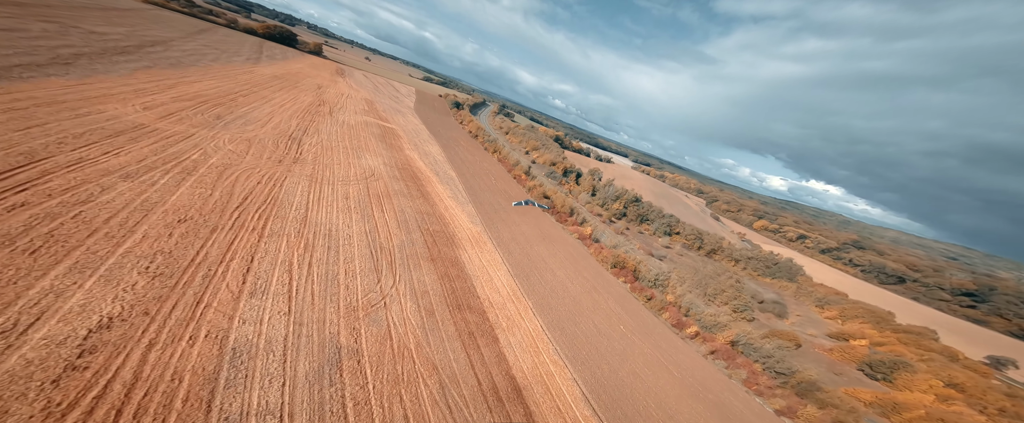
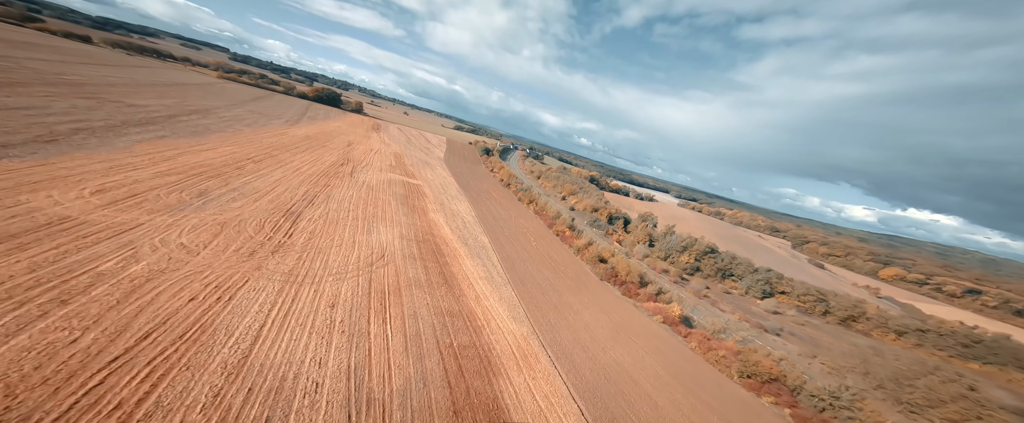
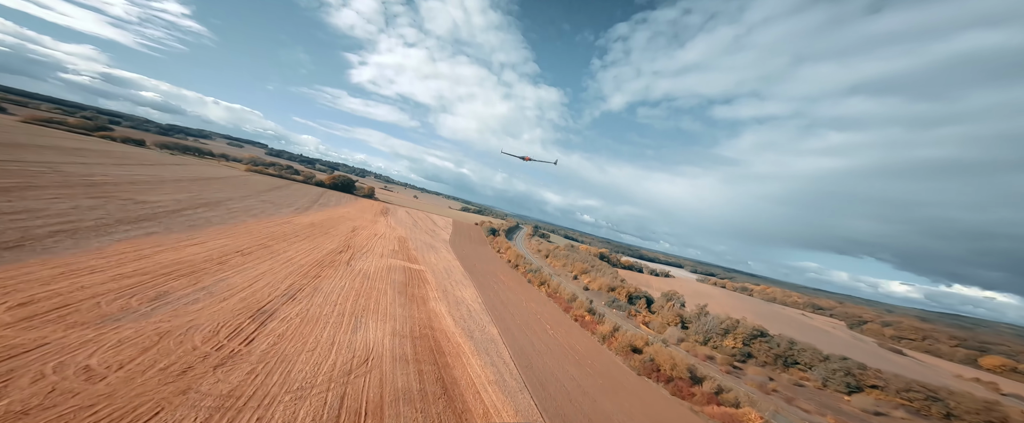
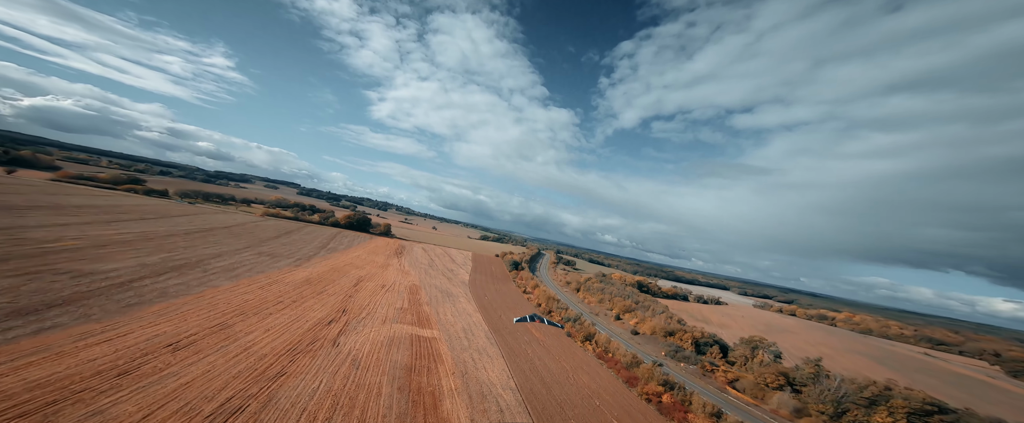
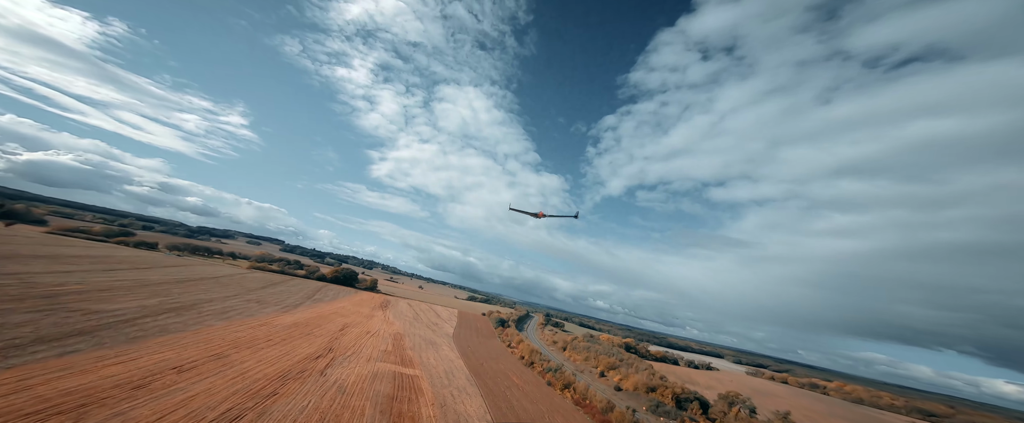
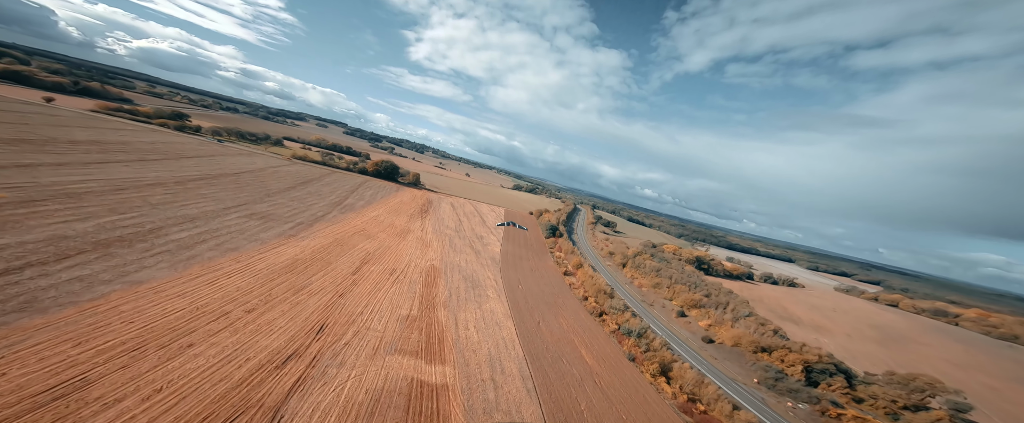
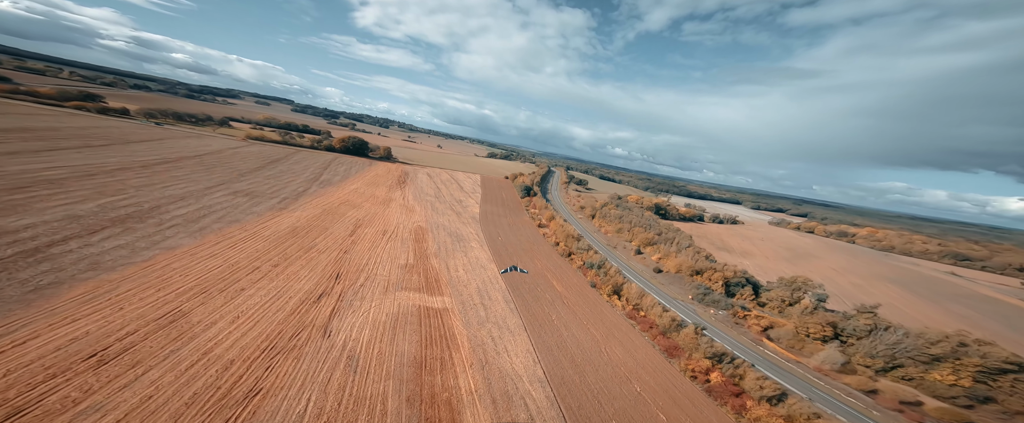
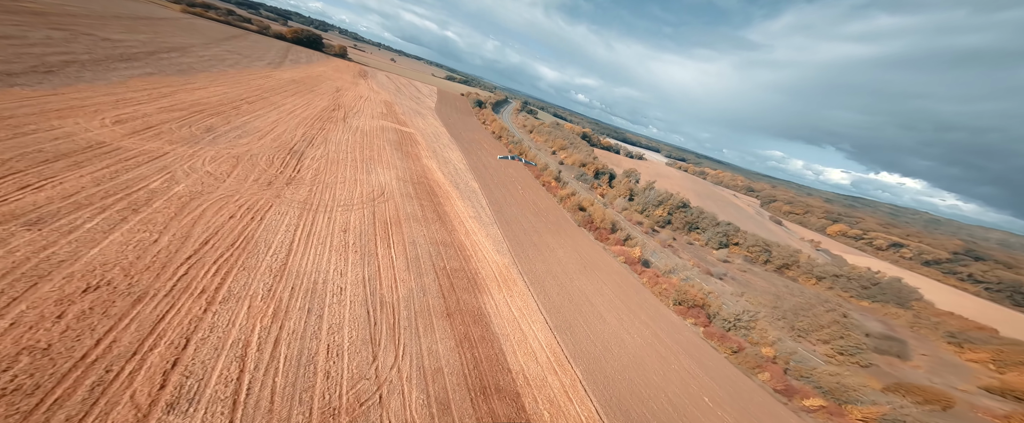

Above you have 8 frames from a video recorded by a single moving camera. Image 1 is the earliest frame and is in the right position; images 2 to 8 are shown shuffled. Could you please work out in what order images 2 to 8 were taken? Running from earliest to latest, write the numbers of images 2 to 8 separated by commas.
8, 2, 3, 5, 4, 7, 6
